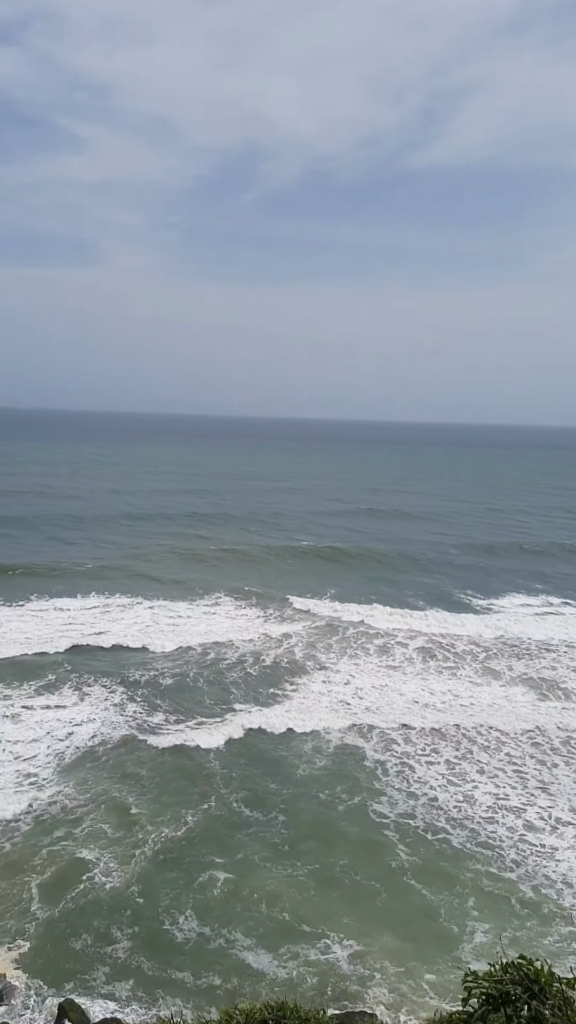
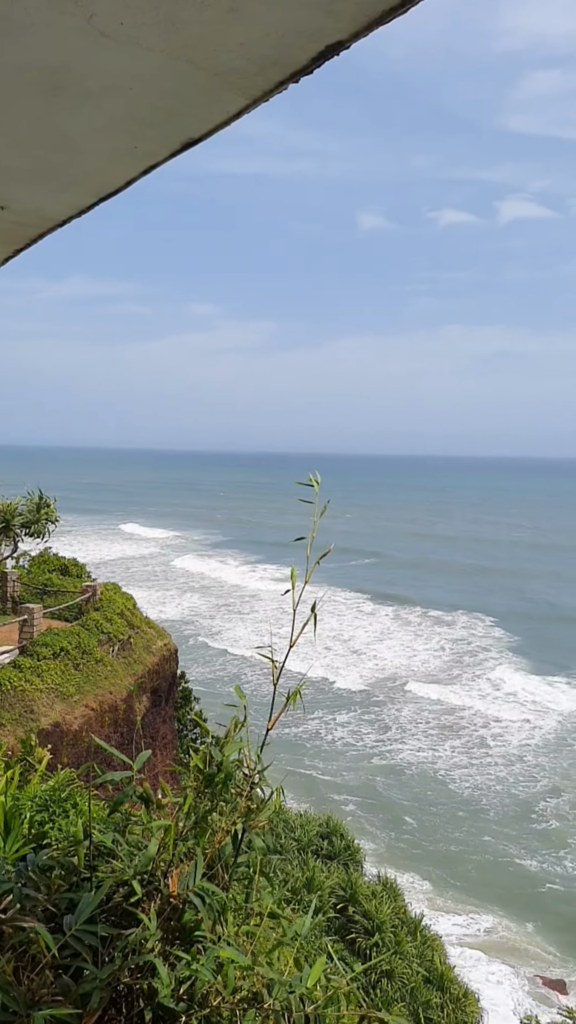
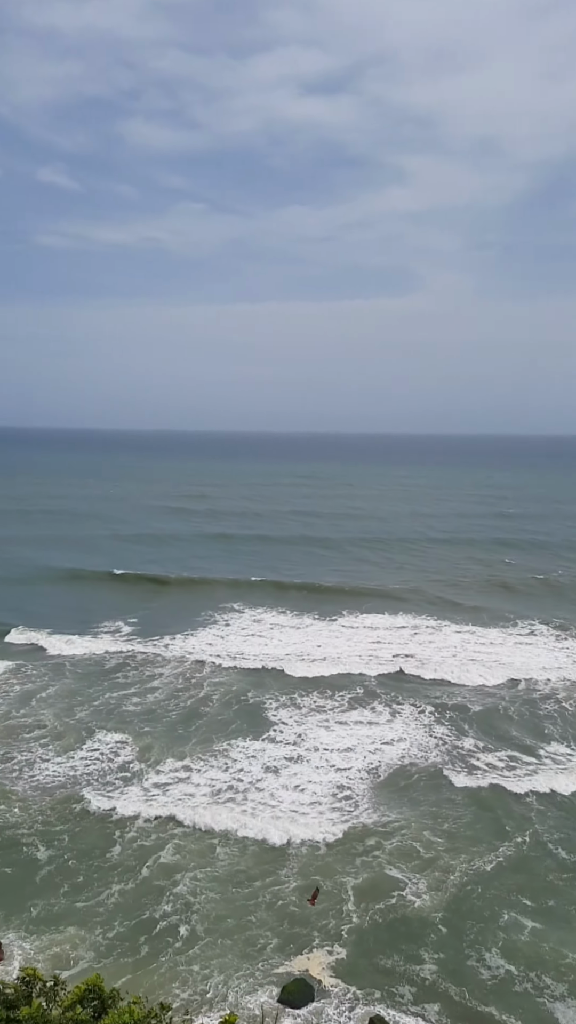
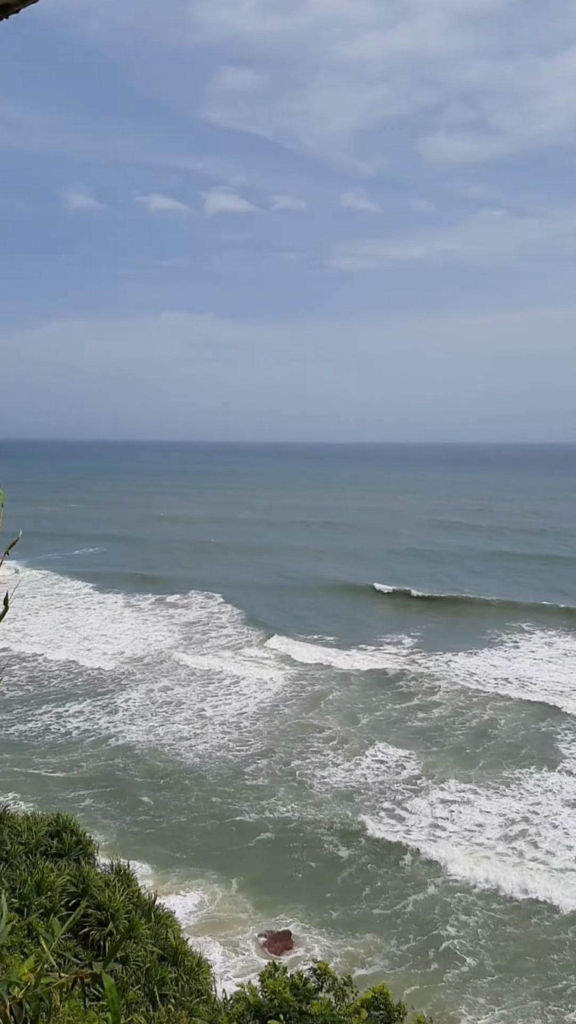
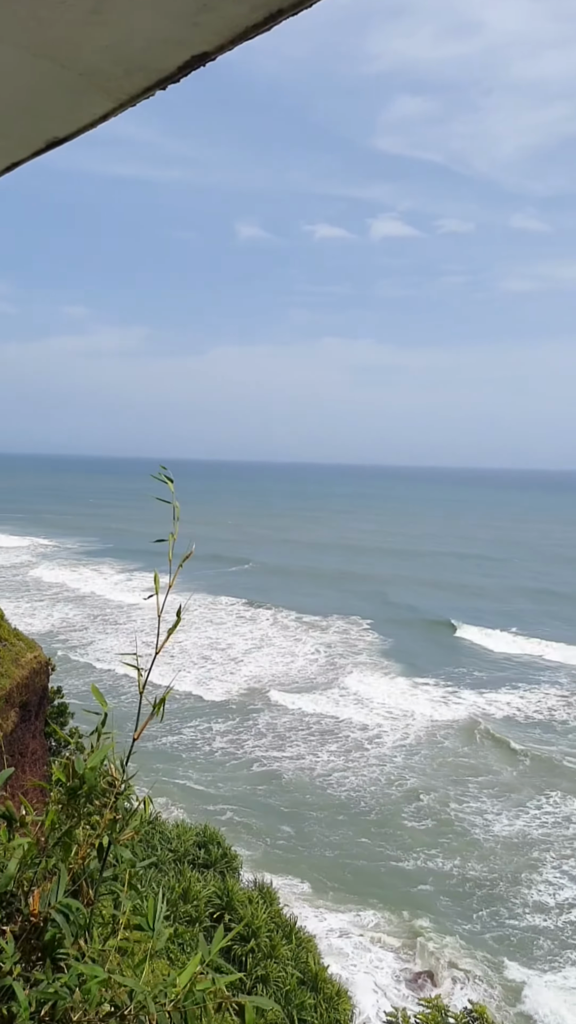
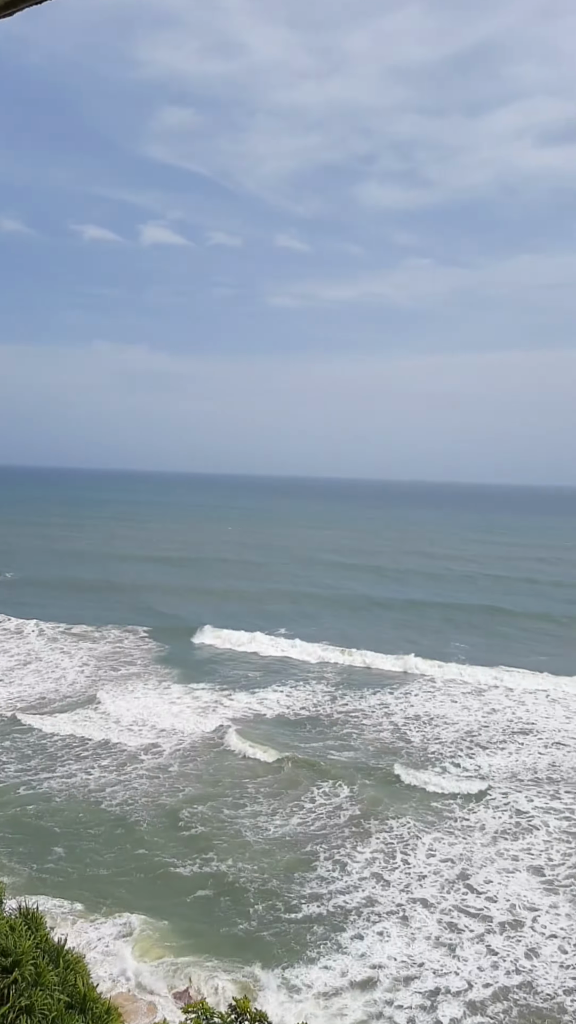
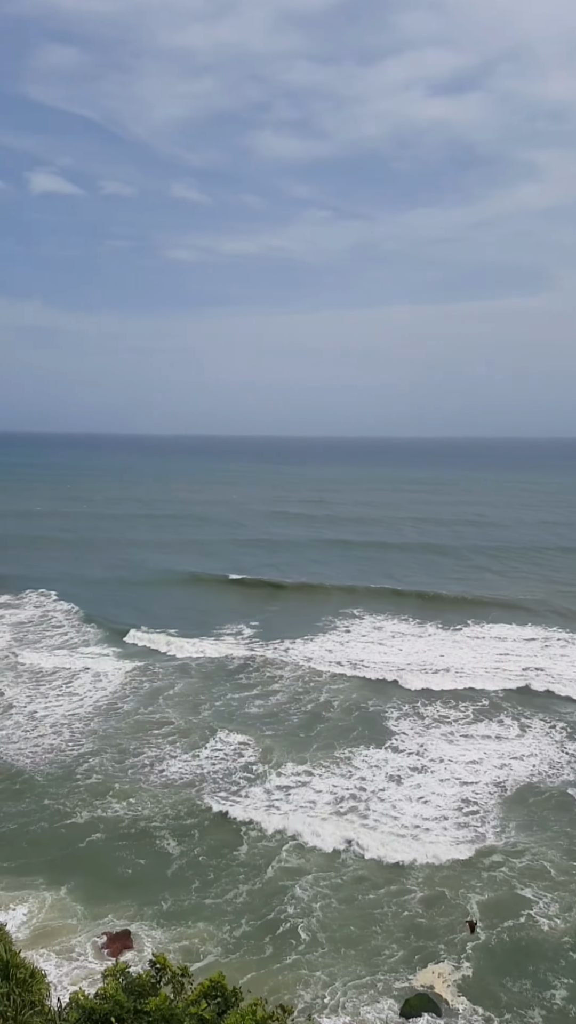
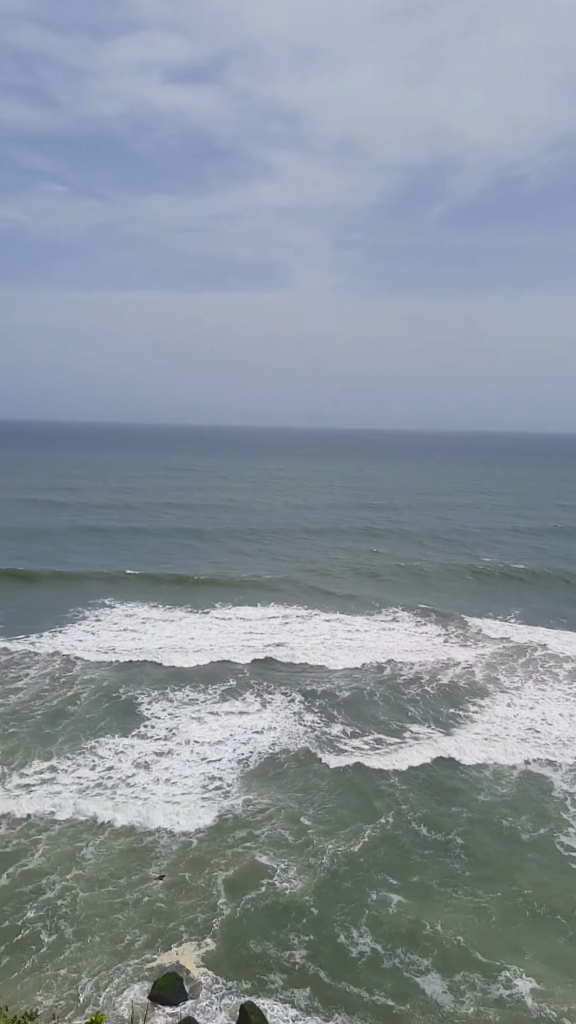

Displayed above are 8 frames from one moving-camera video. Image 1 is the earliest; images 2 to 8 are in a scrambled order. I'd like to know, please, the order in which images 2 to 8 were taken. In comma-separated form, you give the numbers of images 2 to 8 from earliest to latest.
8, 3, 7, 4, 2, 5, 6
